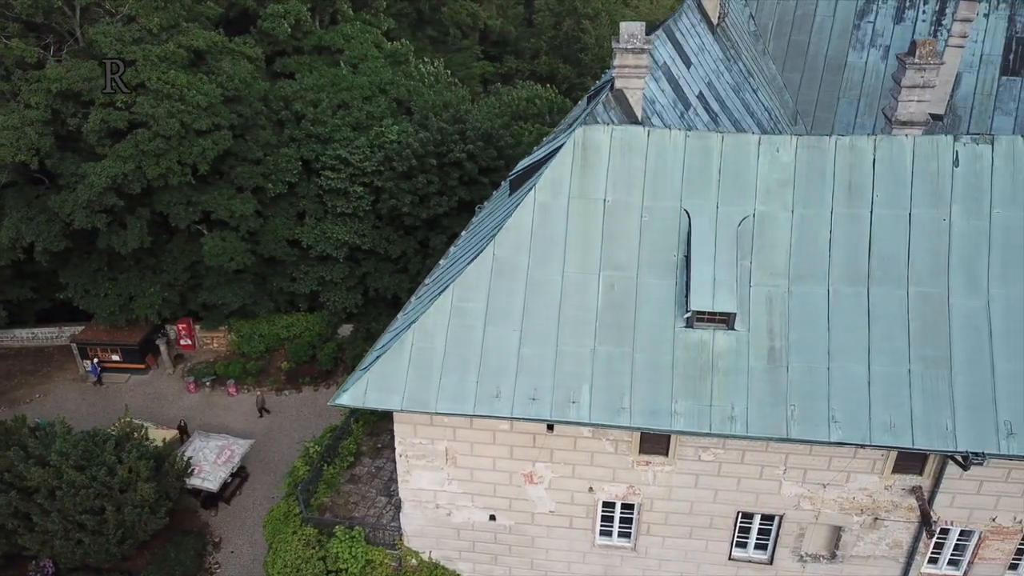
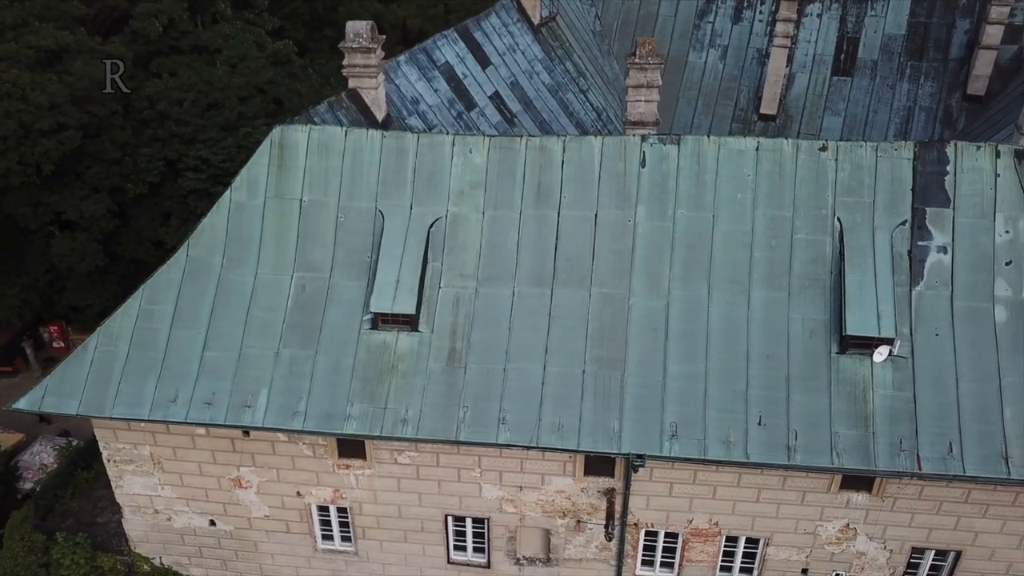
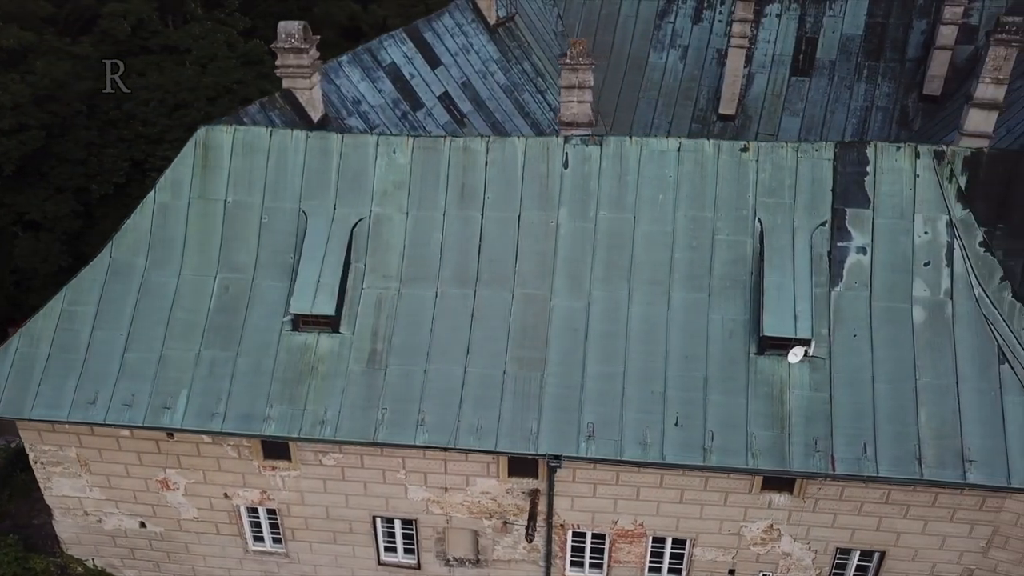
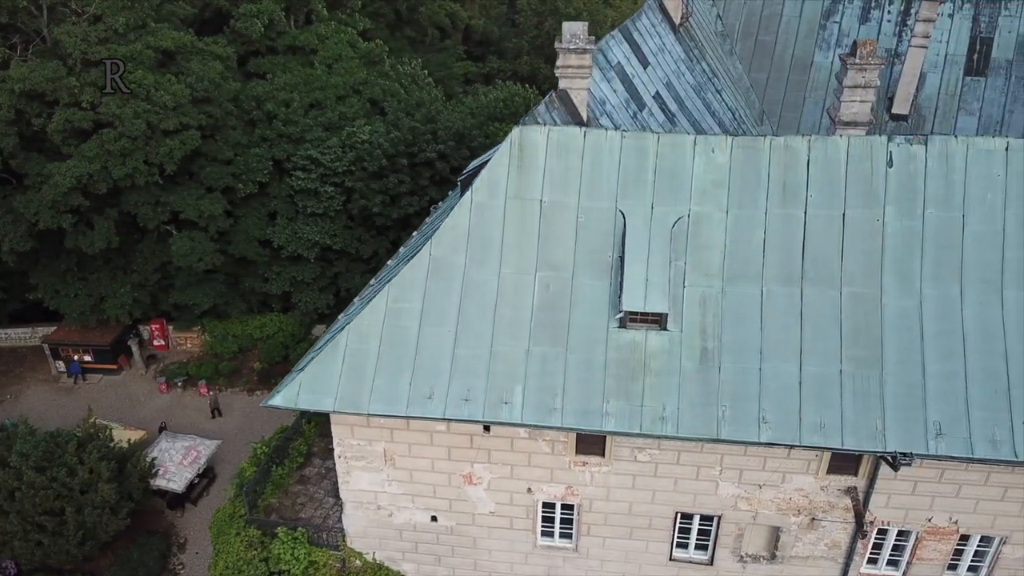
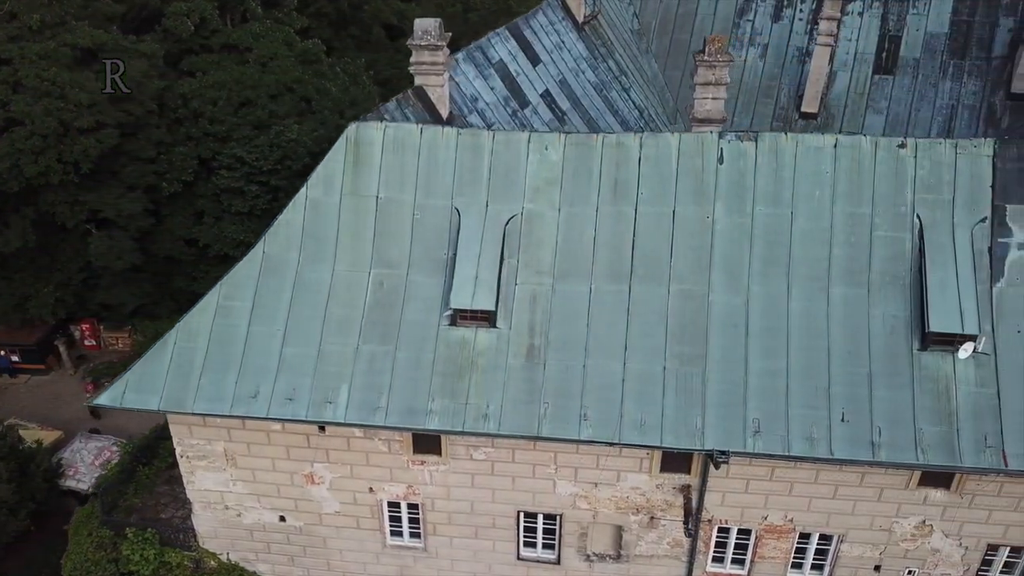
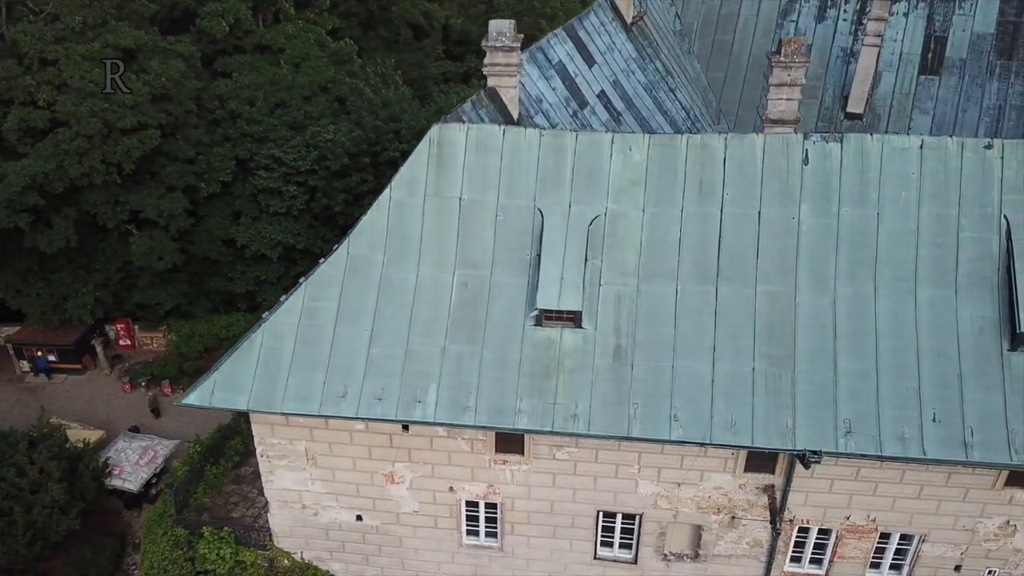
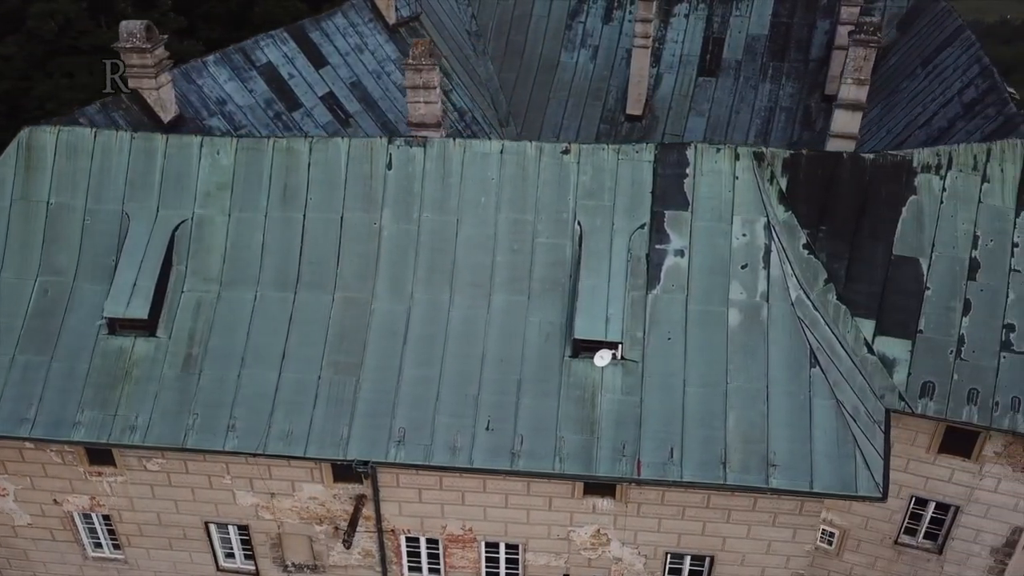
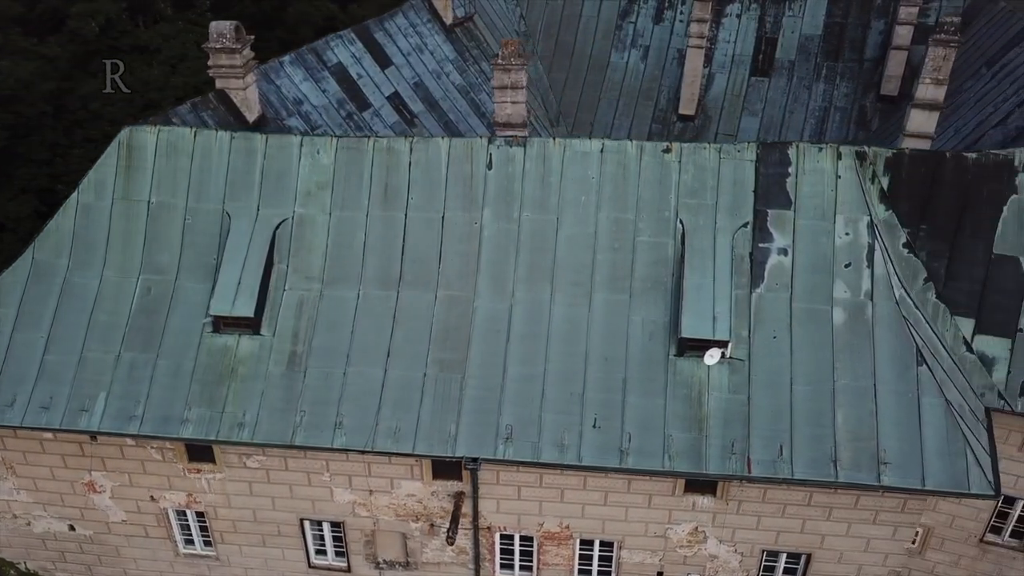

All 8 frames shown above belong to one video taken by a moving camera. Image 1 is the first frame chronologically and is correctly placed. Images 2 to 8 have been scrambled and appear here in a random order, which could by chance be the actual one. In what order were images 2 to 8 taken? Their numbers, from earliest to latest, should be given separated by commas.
4, 6, 5, 2, 3, 8, 7
